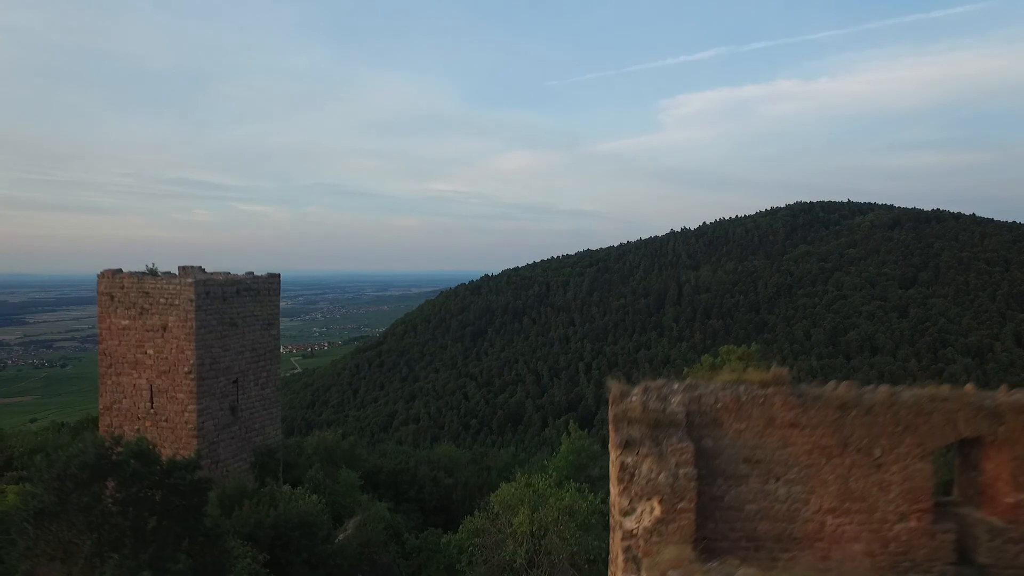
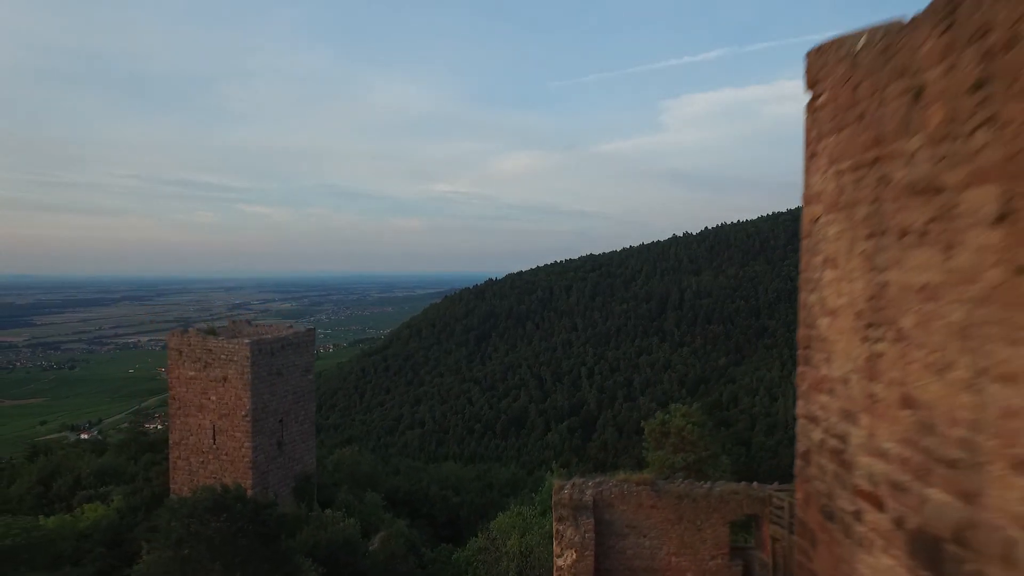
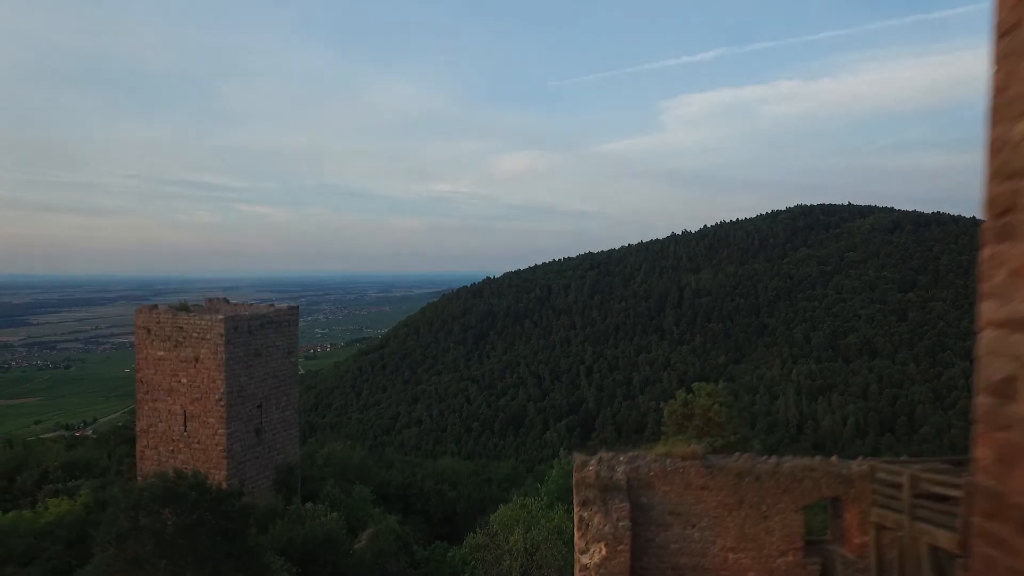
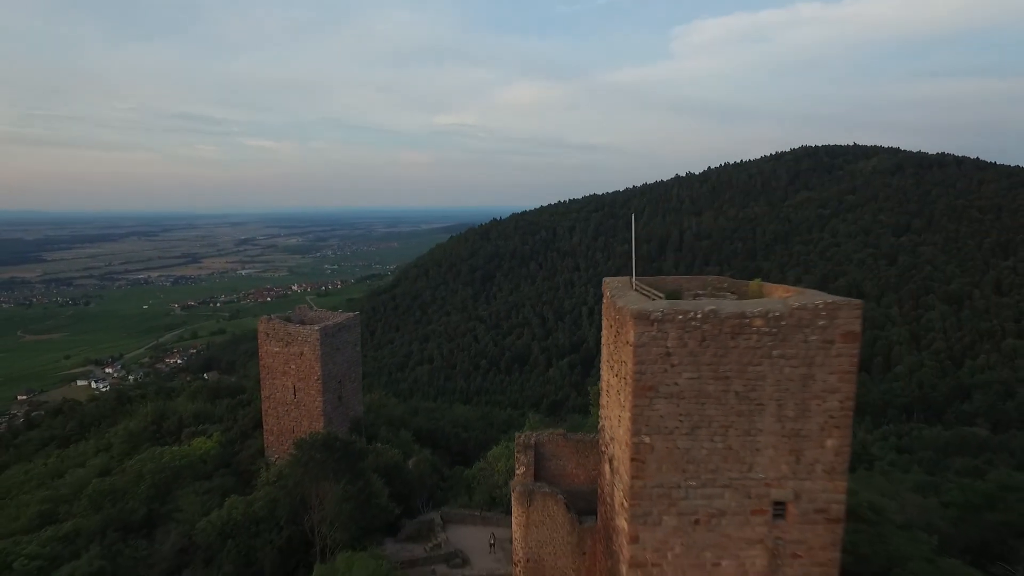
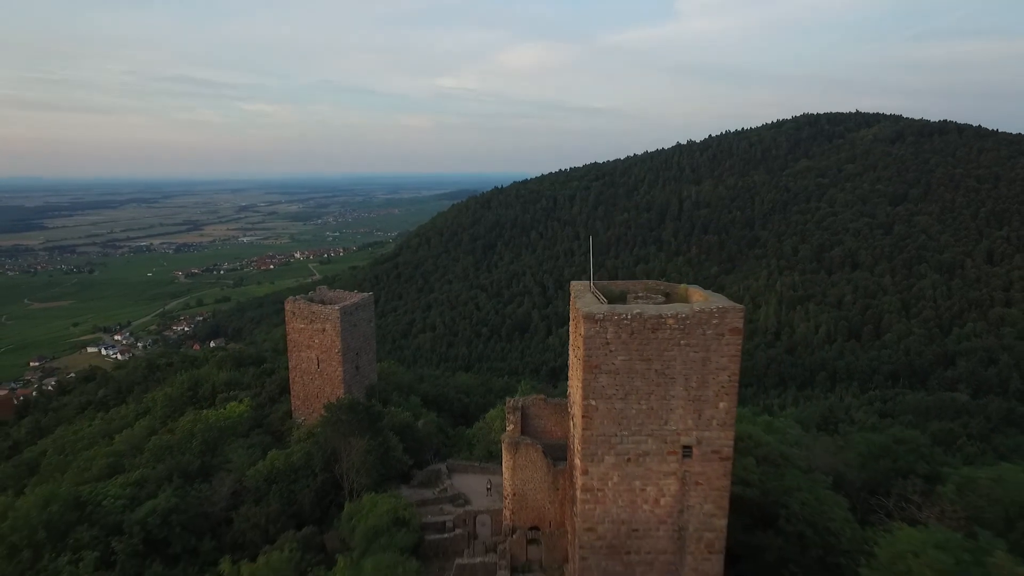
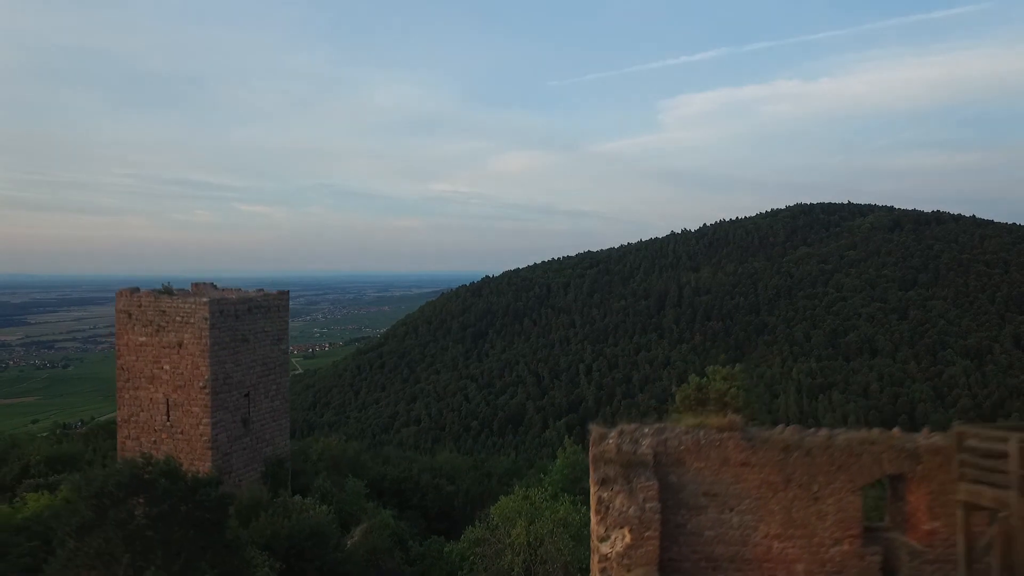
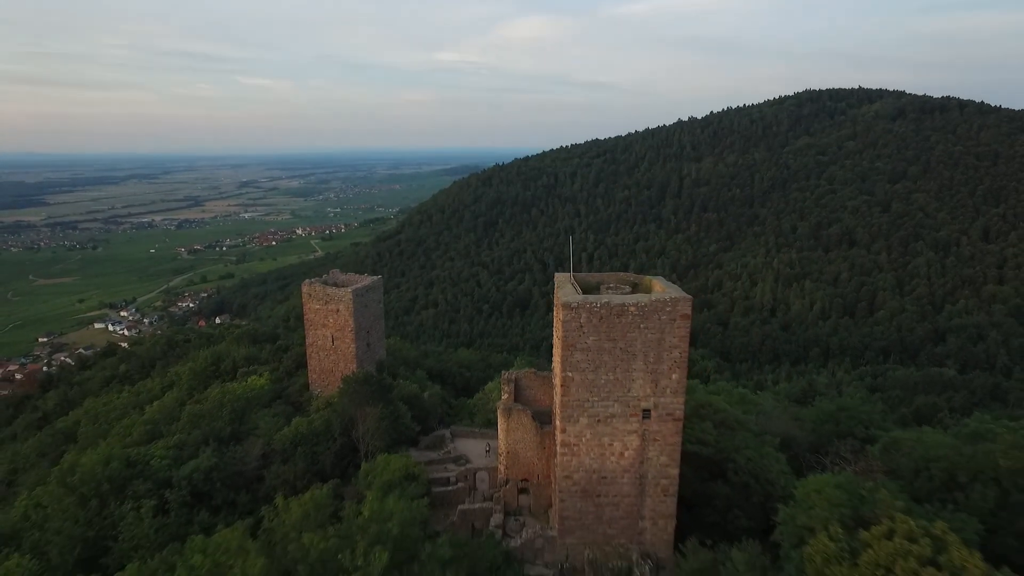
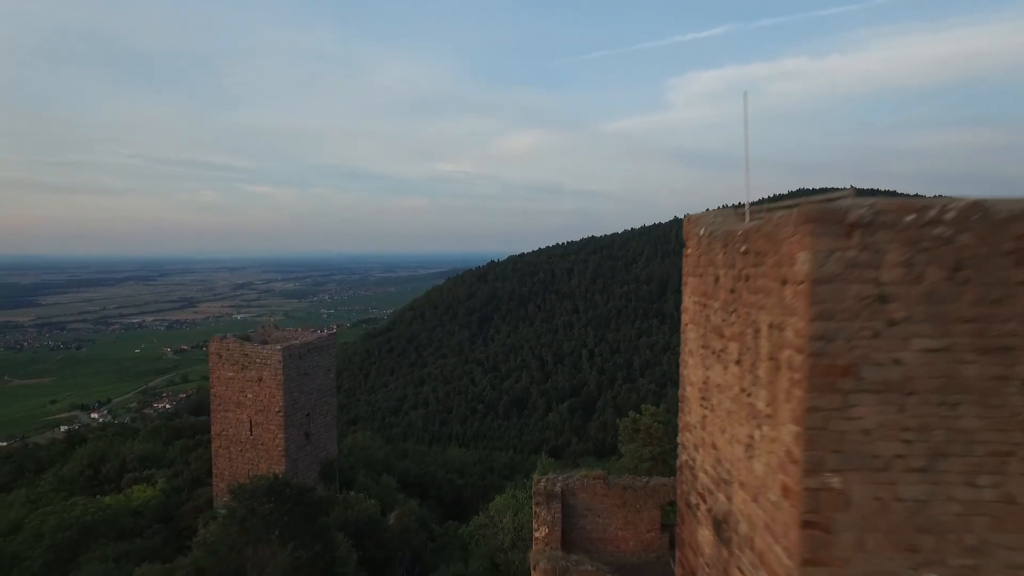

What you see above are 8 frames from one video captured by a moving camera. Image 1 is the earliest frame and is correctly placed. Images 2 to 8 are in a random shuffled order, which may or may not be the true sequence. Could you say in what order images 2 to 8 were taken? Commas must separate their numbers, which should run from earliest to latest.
6, 3, 2, 8, 4, 5, 7
